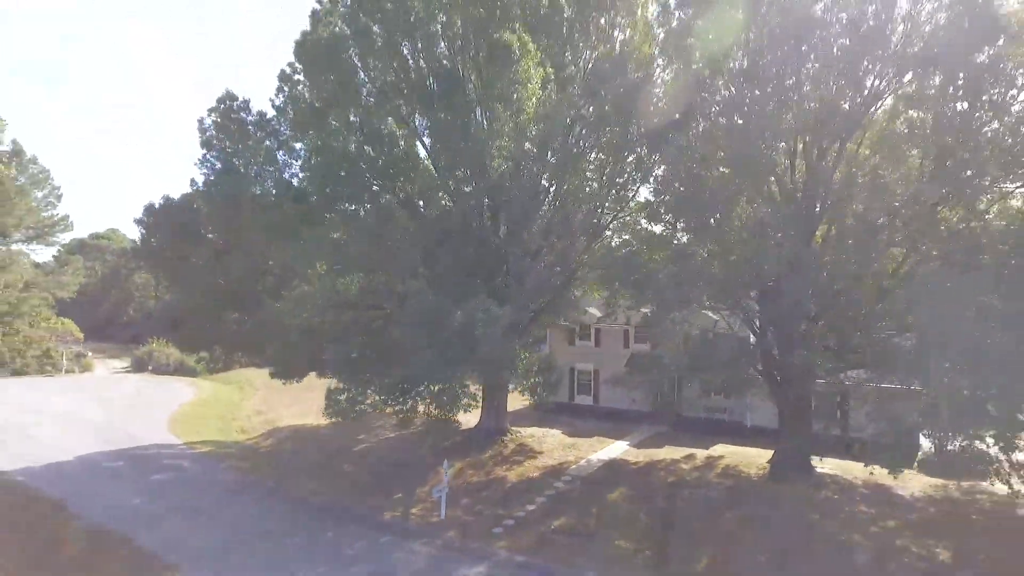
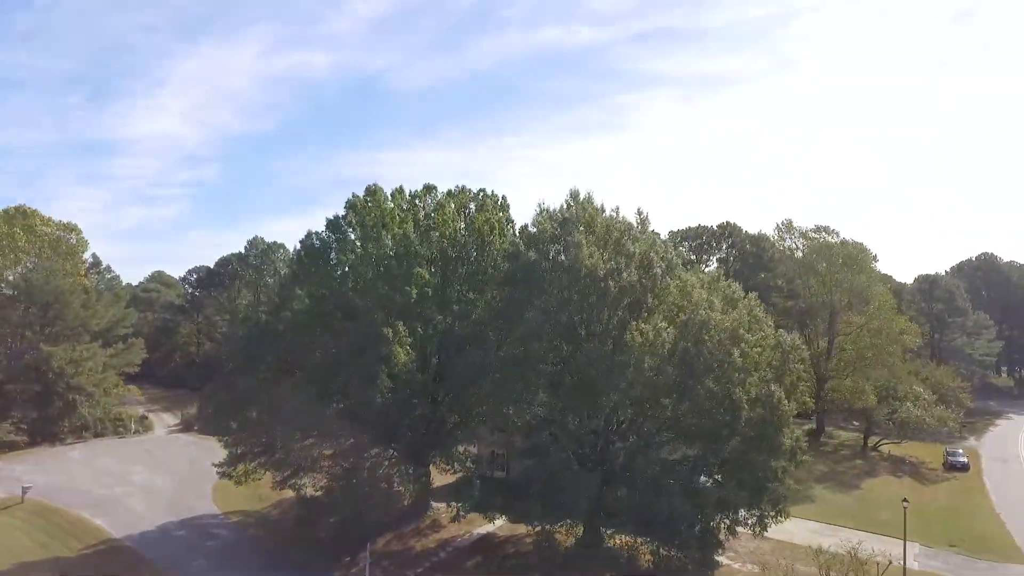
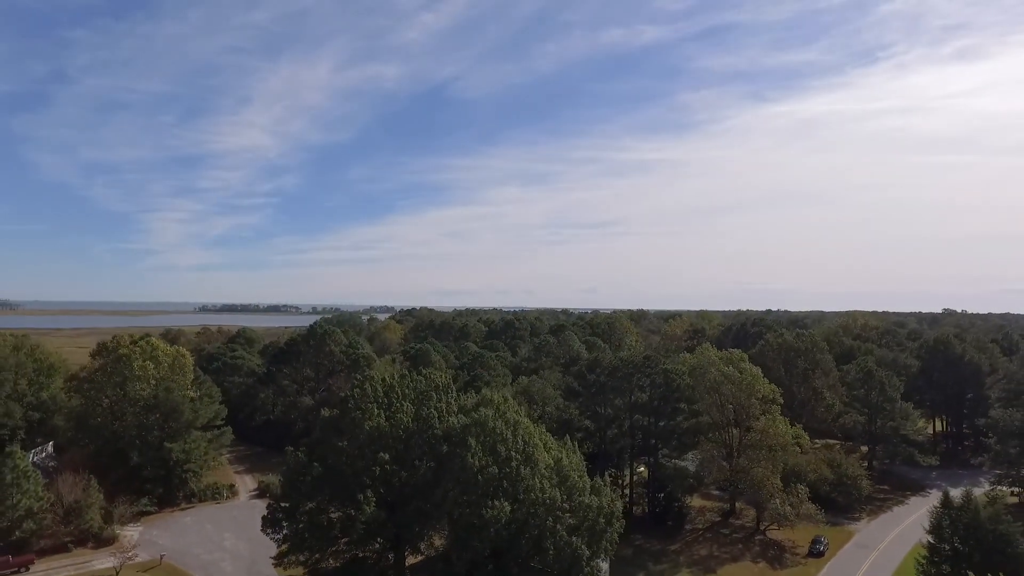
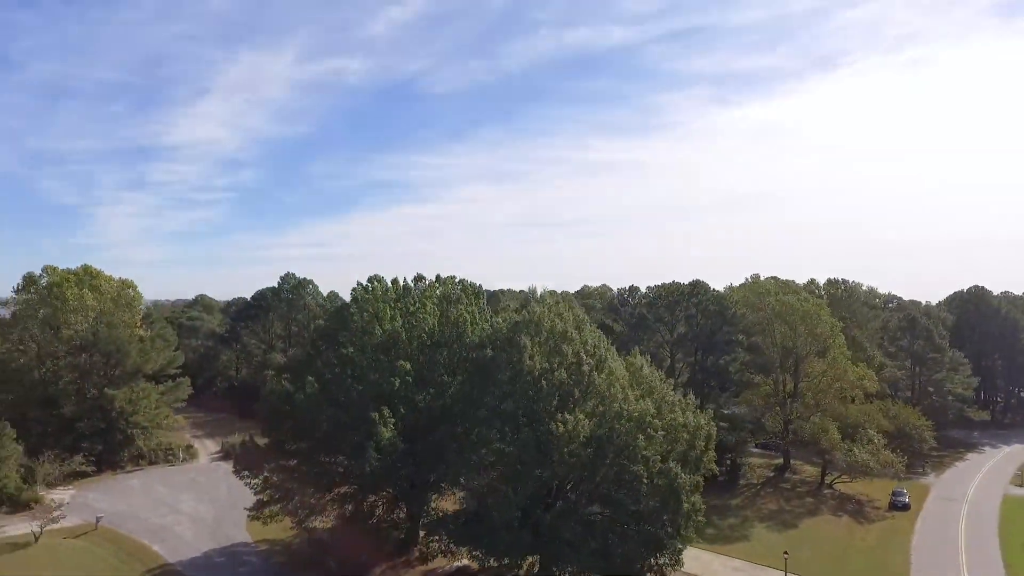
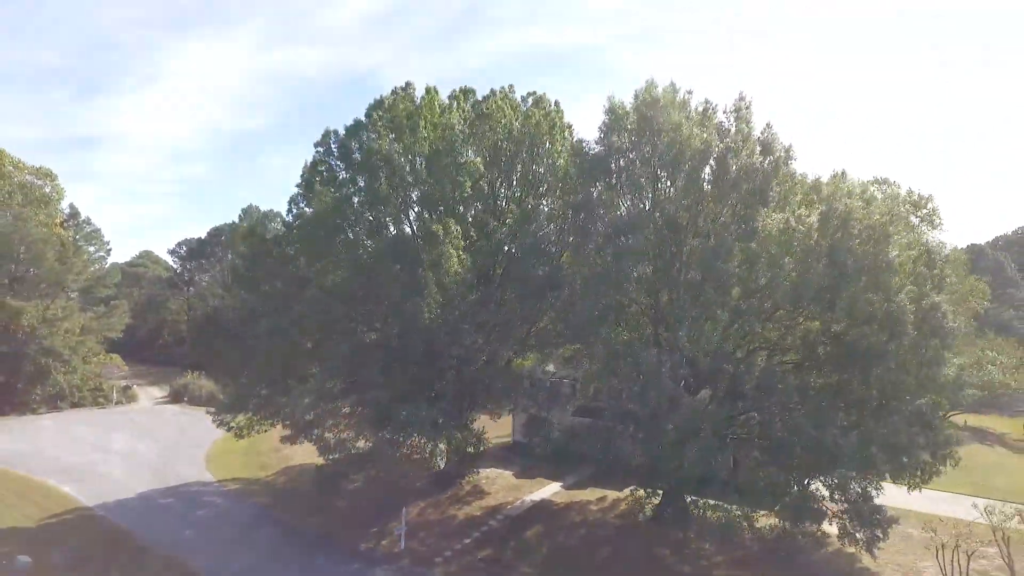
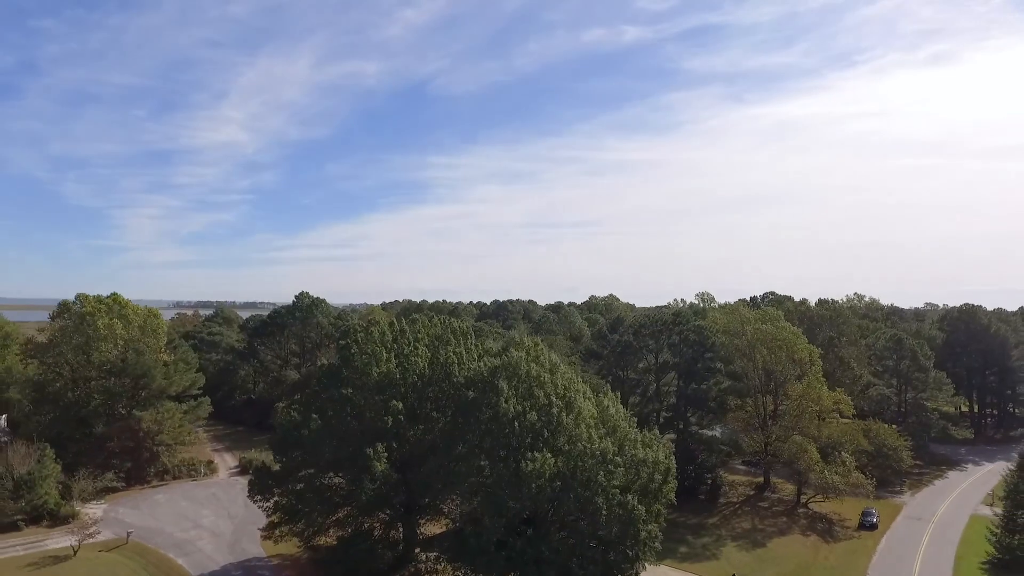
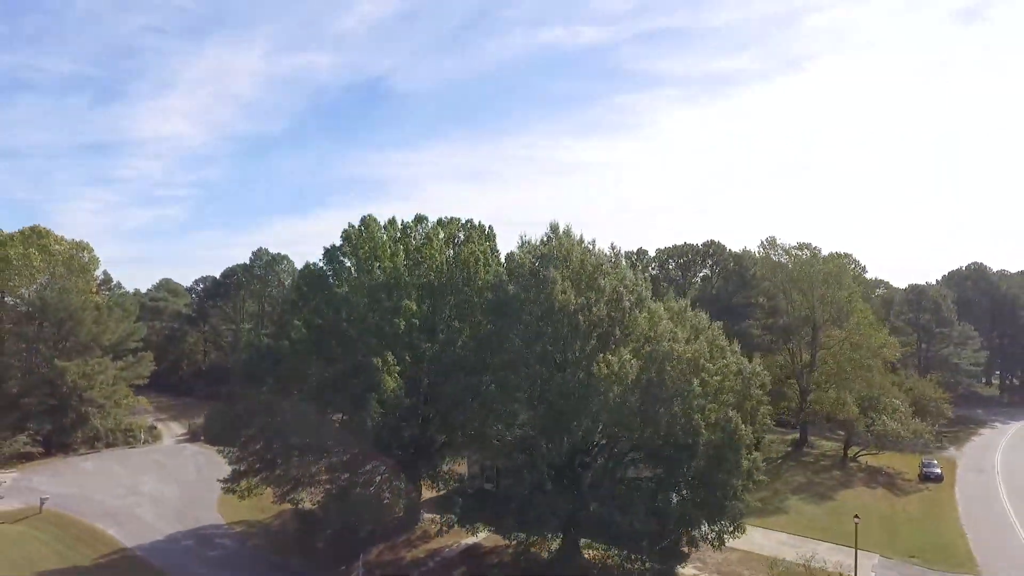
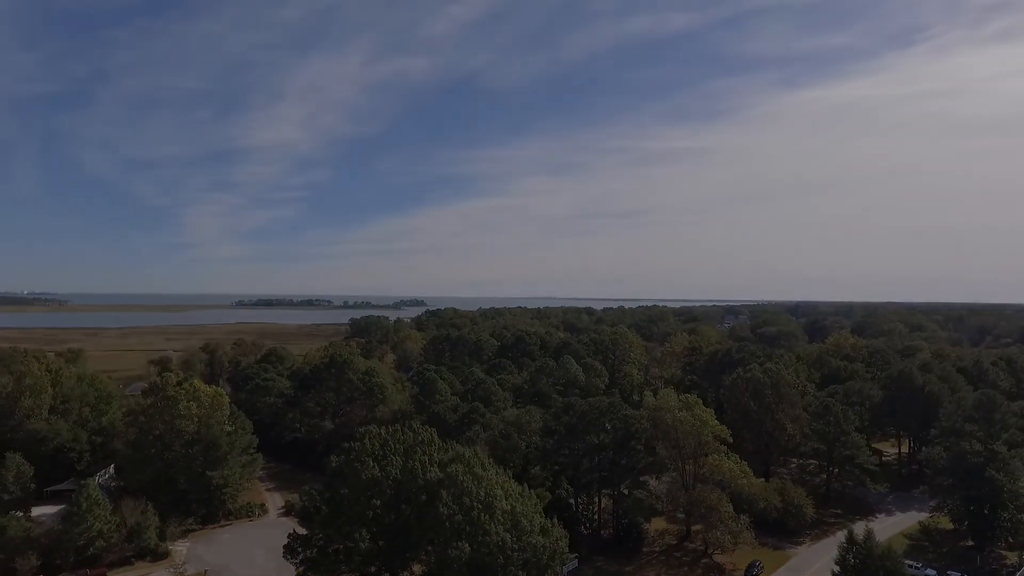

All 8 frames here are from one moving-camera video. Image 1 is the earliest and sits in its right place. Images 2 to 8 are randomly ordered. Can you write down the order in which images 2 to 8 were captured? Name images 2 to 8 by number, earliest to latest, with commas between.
5, 2, 7, 4, 6, 3, 8
